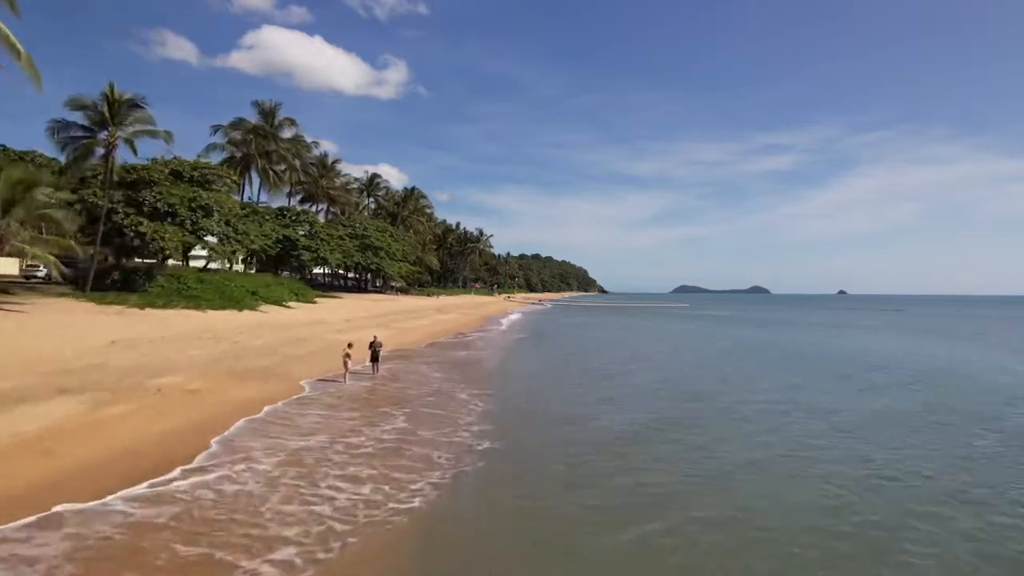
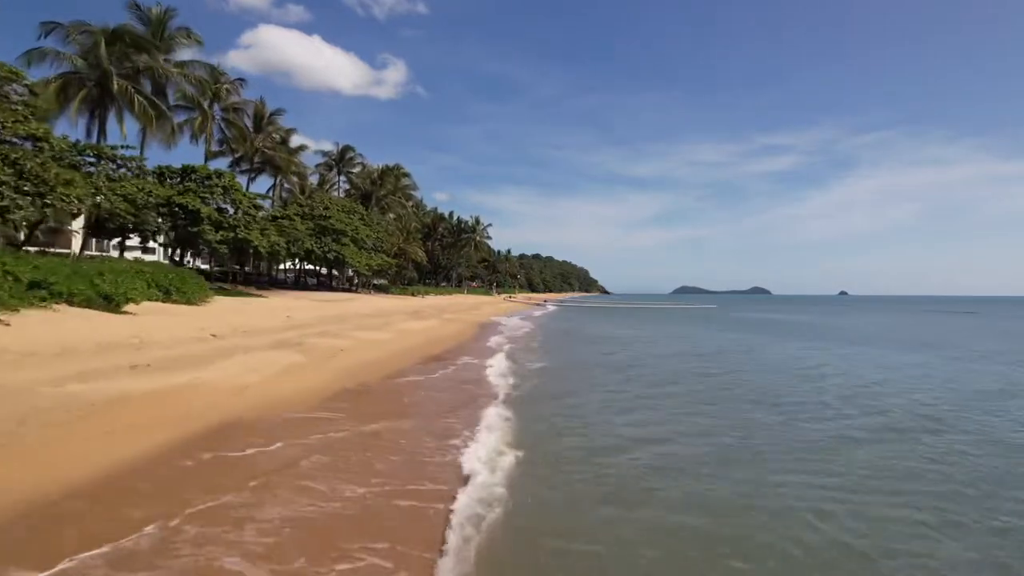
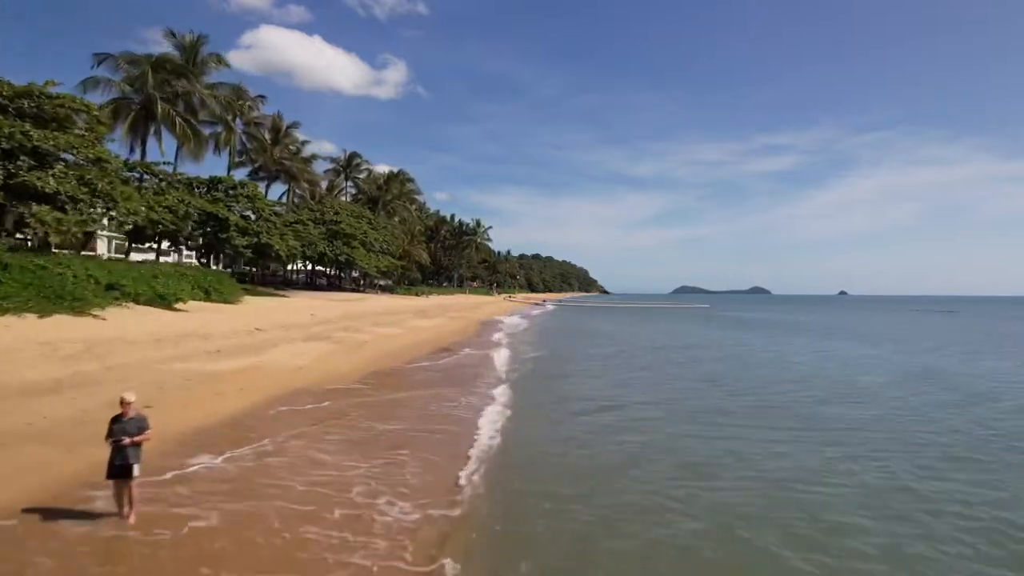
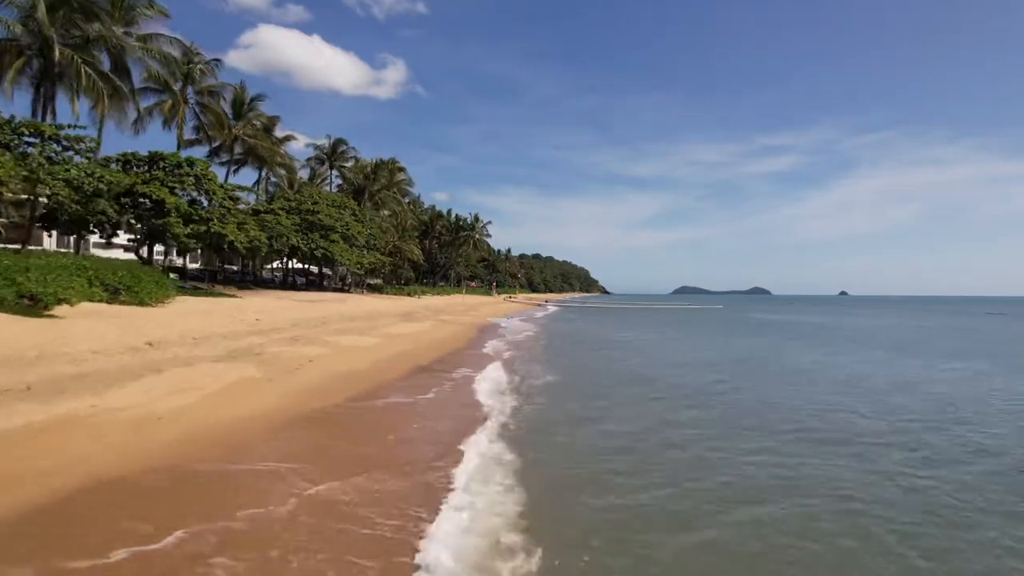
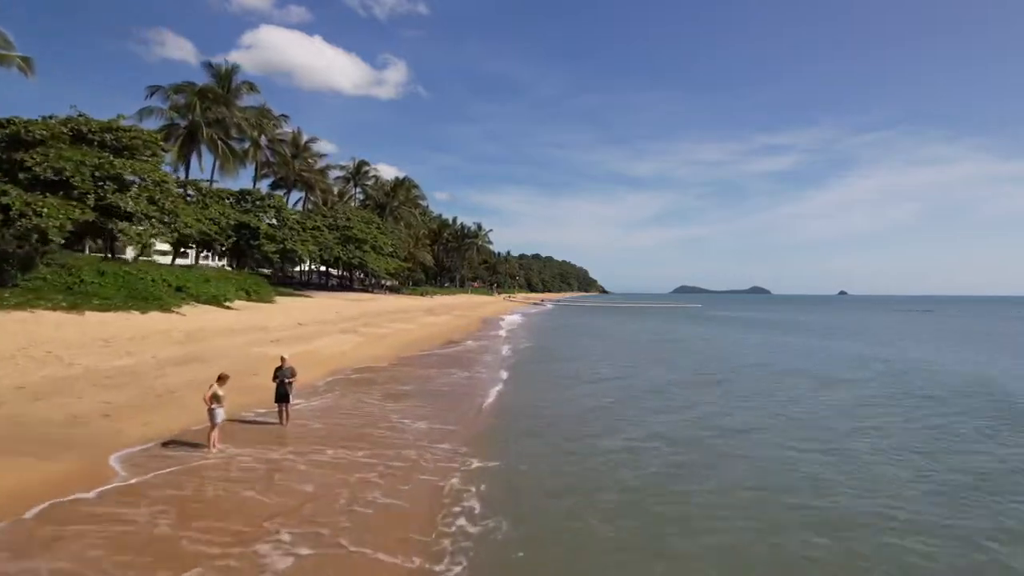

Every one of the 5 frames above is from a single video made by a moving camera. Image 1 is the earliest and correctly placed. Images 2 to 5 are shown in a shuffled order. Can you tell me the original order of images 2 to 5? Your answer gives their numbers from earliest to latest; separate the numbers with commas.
5, 3, 2, 4
